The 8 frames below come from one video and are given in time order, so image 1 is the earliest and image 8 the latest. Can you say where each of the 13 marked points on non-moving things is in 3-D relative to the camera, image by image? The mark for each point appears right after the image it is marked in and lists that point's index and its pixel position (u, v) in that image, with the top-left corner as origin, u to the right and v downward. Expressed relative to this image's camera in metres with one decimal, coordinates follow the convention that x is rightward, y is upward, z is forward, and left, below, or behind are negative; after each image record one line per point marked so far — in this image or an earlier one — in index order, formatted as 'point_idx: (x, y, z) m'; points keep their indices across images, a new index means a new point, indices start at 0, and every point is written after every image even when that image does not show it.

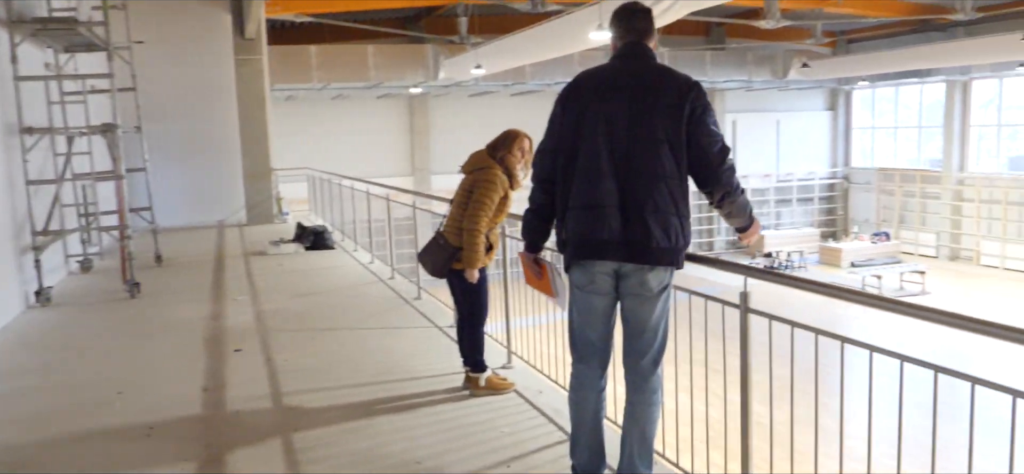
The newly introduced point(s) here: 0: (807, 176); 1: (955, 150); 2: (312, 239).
0: (+6.4, +1.3, +16.7) m
1: (+8.5, +1.5, +14.4) m
2: (-1.8, 0.0, +7.0) m
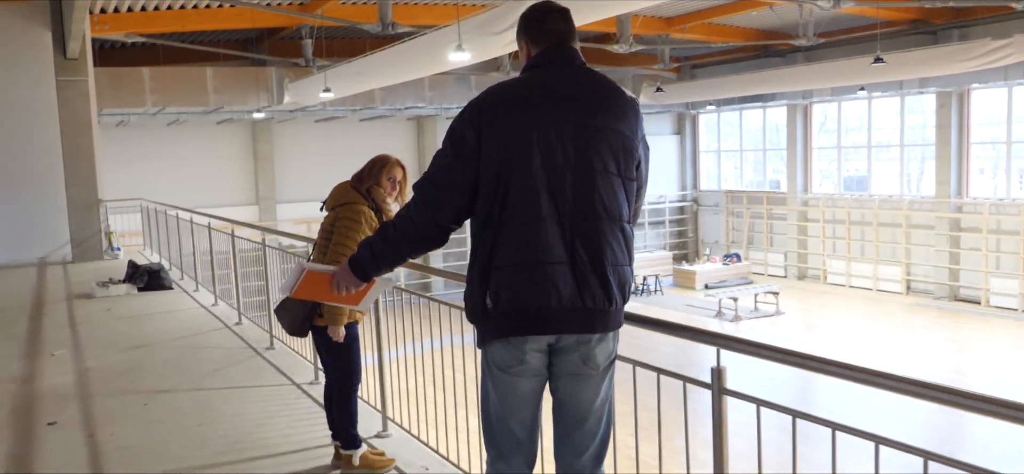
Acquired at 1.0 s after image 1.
0: (+3.3, +0.8, +17.3) m
1: (+5.8, +1.2, +15.3) m
2: (-2.9, -0.4, +6.2) m
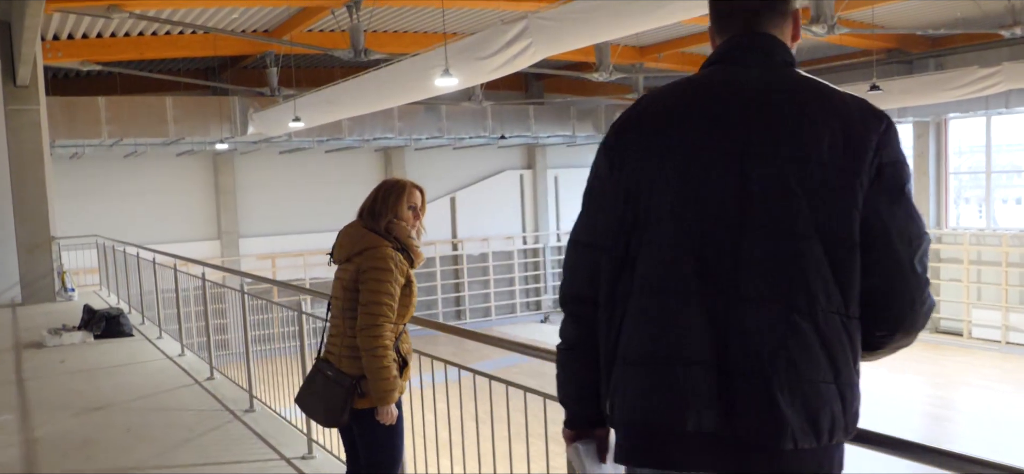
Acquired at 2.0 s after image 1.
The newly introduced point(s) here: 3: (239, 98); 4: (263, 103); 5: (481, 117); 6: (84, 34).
0: (+2.6, +0.1, +17.1) m
1: (+5.3, +0.6, +15.3) m
2: (-3.0, -0.7, +5.7) m
3: (-3.7, +1.9, +10.5) m
4: (-3.4, +1.8, +10.5) m
5: (-0.5, +2.0, +12.9) m
6: (-4.9, +2.3, +8.8) m
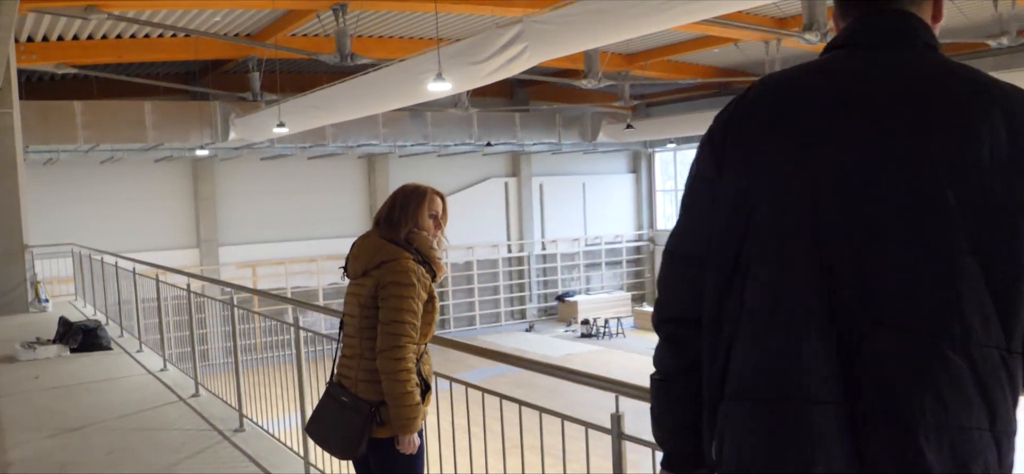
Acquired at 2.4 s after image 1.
0: (+2.3, -0.1, +17.0) m
1: (+5.0, +0.4, +15.3) m
2: (-3.0, -0.7, +5.4) m
3: (-3.9, +1.8, +10.3) m
4: (-3.6, +1.7, +10.3) m
5: (-0.8, +1.8, +12.8) m
6: (-5.0, +2.2, +8.5) m
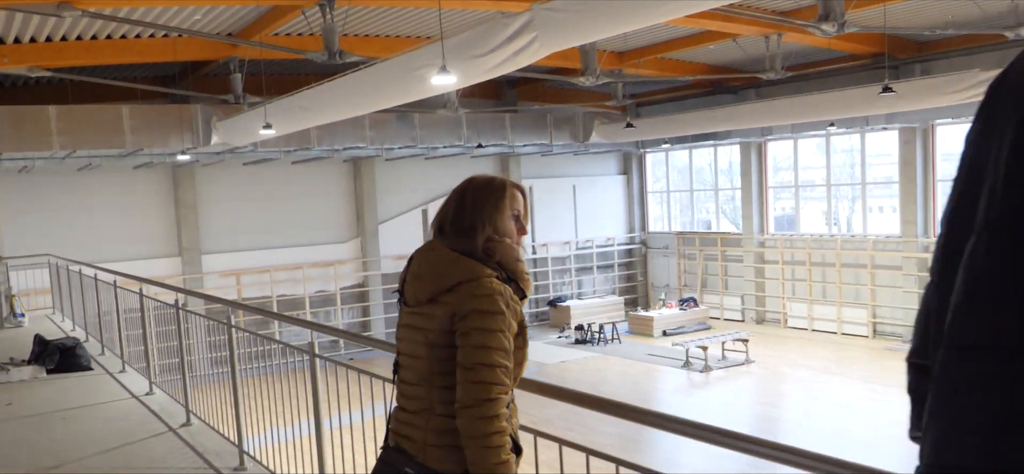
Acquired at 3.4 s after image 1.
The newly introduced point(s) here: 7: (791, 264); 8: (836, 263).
0: (+2.0, -0.1, +16.7) m
1: (+4.8, +0.4, +15.1) m
2: (-3.0, -0.8, +5.0) m
3: (-4.0, +1.7, +9.8) m
4: (-3.7, +1.6, +9.9) m
5: (-0.9, +1.8, +12.4) m
6: (-5.0, +2.1, +8.1) m
7: (+5.3, -0.5, +14.6) m
8: (+5.8, -0.5, +13.8) m
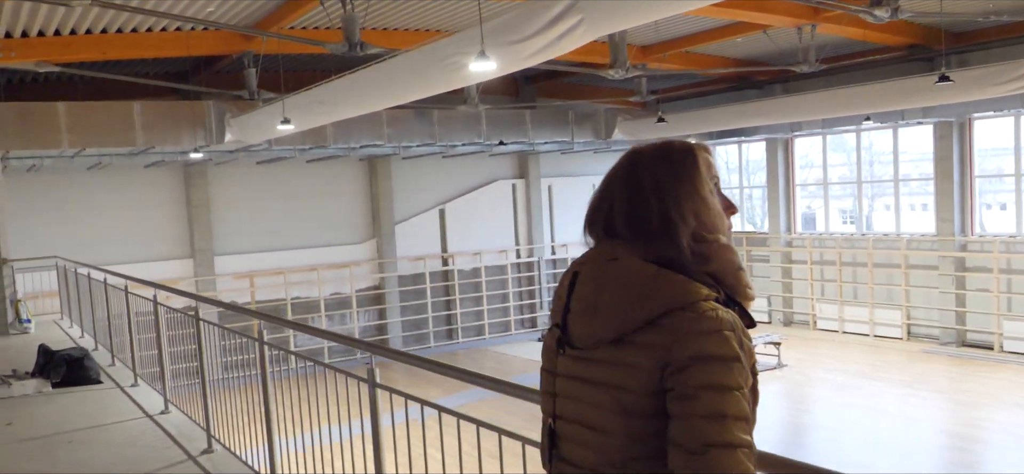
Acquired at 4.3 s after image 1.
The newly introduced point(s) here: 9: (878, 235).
0: (+2.4, -0.1, +16.3) m
1: (+5.1, +0.4, +14.6) m
2: (-2.7, -0.8, +4.6) m
3: (-3.7, +1.7, +9.5) m
4: (-3.4, +1.6, +9.5) m
5: (-0.6, +1.8, +12.0) m
6: (-4.7, +2.1, +7.7) m
7: (+5.6, -0.5, +14.1) m
8: (+6.2, -0.5, +13.4) m
9: (+6.3, 0.0, +13.2) m
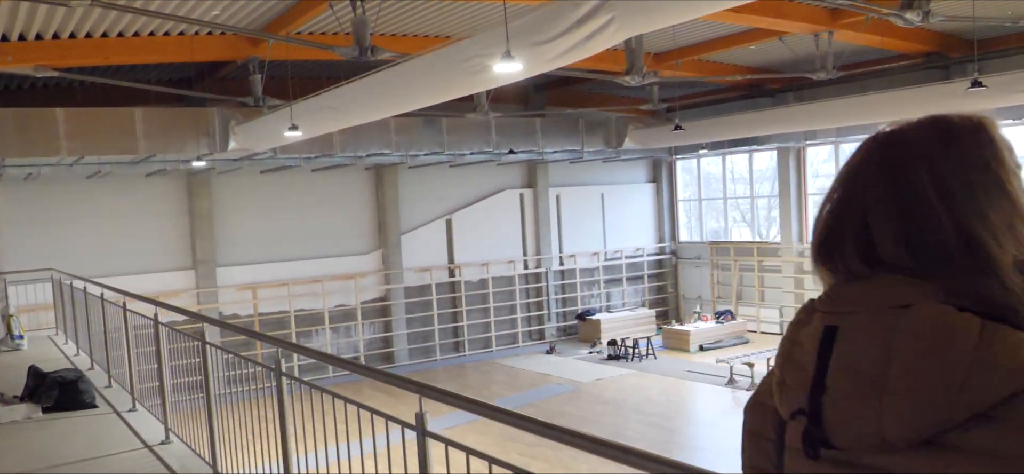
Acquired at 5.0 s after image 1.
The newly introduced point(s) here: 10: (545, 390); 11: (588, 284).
0: (+2.6, -0.3, +16.0) m
1: (+5.3, +0.2, +14.4) m
2: (-2.6, -0.9, +4.4) m
3: (-3.5, +1.5, +9.2) m
4: (-3.2, +1.5, +9.3) m
5: (-0.4, +1.6, +11.8) m
6: (-4.6, +2.0, +7.5) m
7: (+5.8, -0.7, +13.8) m
8: (+6.3, -0.7, +13.1) m
9: (+6.4, -0.2, +12.9) m
10: (+0.5, -2.3, +11.6) m
11: (+1.5, -0.9, +15.3) m
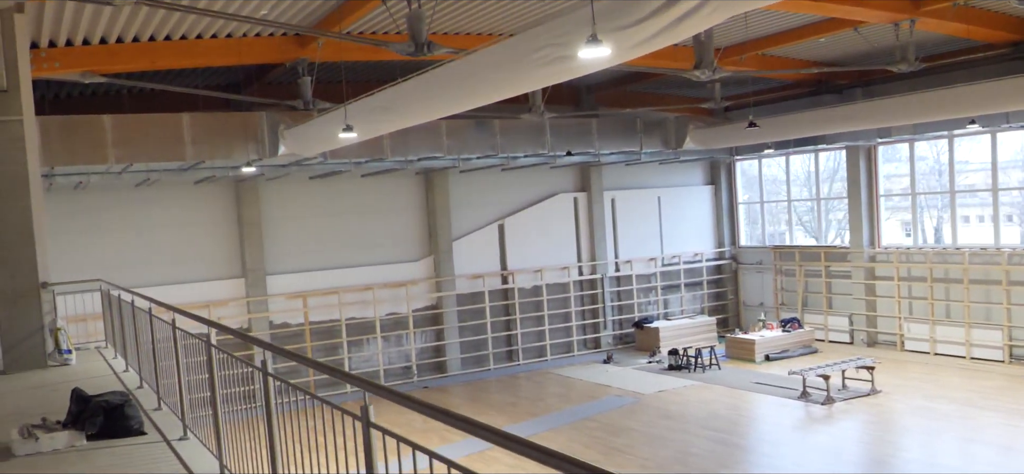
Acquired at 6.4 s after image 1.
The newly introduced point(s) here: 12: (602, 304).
0: (+3.6, -0.4, +15.4) m
1: (+6.3, +0.2, +13.6) m
2: (-2.1, -0.9, +4.0) m
3: (-2.8, +1.4, +8.9) m
4: (-2.5, +1.4, +9.0) m
5: (+0.4, +1.5, +11.3) m
6: (-4.0, +1.9, +7.2) m
7: (+6.7, -0.8, +13.0) m
8: (+7.2, -0.7, +12.3) m
9: (+7.3, -0.2, +12.1) m
10: (+1.3, -2.4, +11.0) m
11: (+2.5, -1.0, +14.7) m
12: (+1.6, -1.2, +14.1) m
